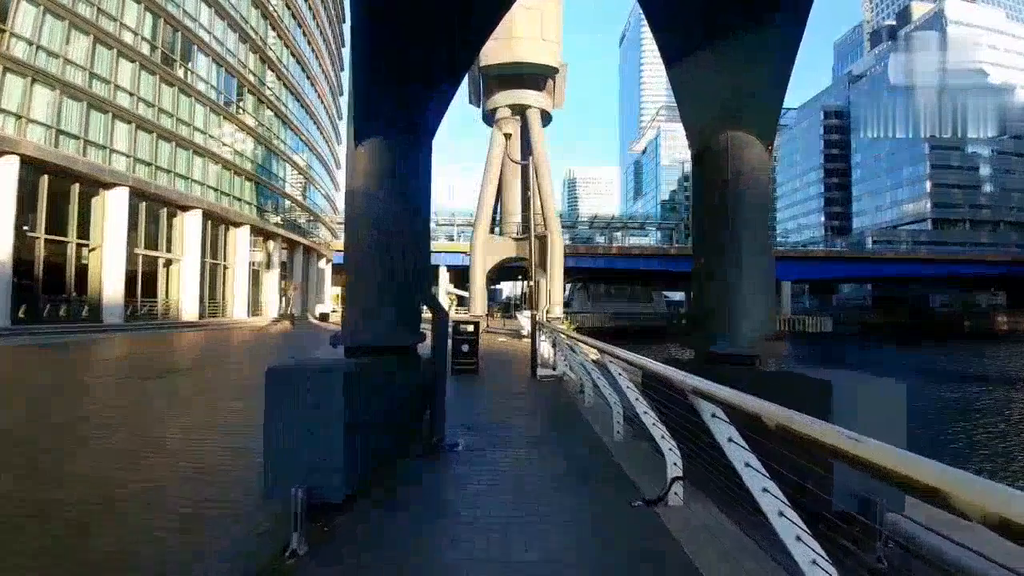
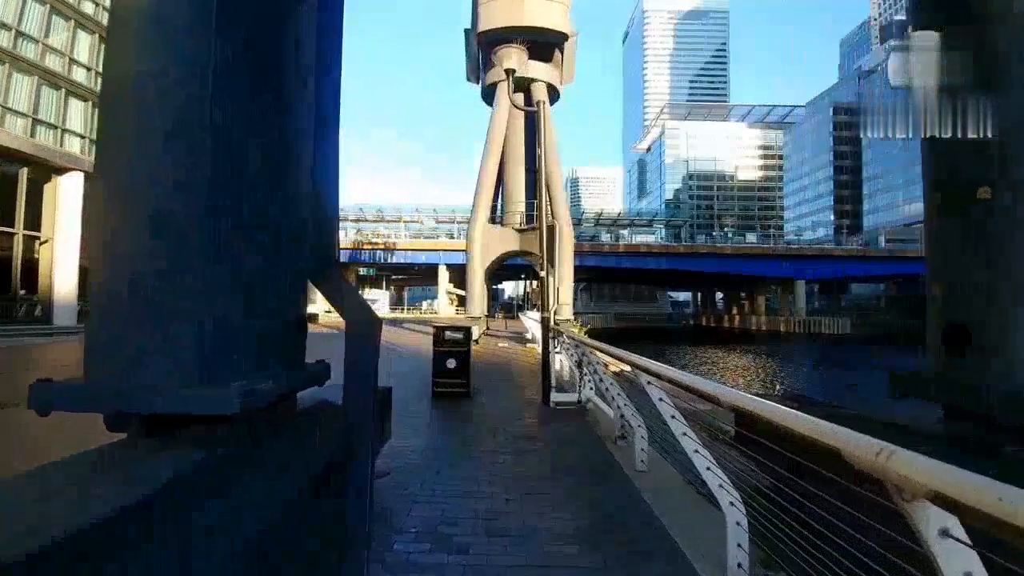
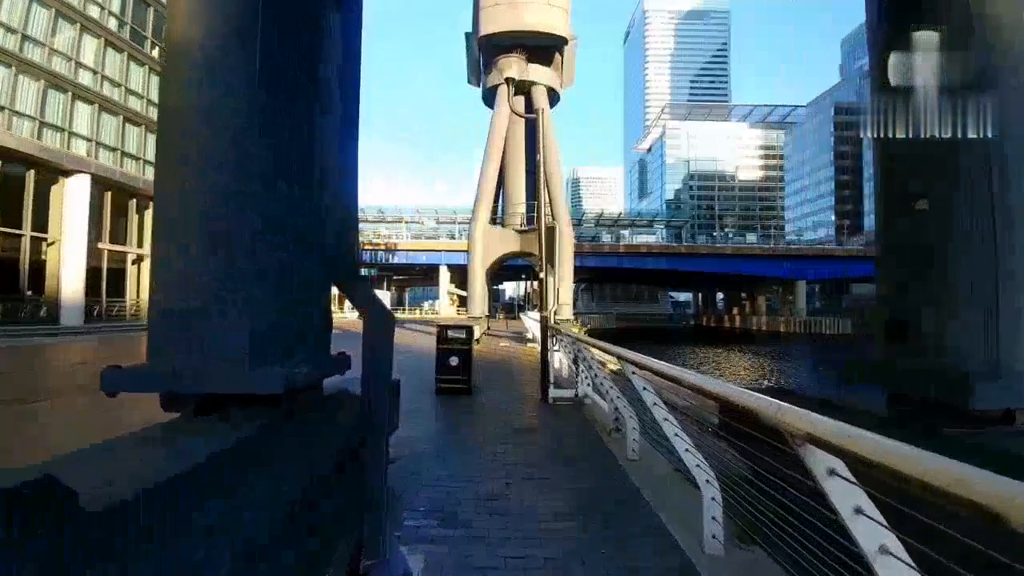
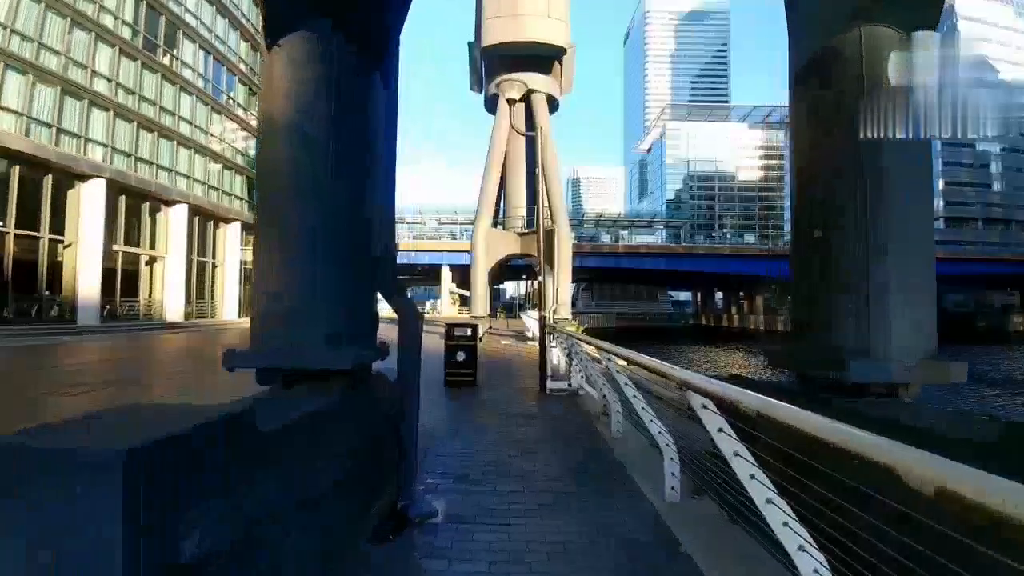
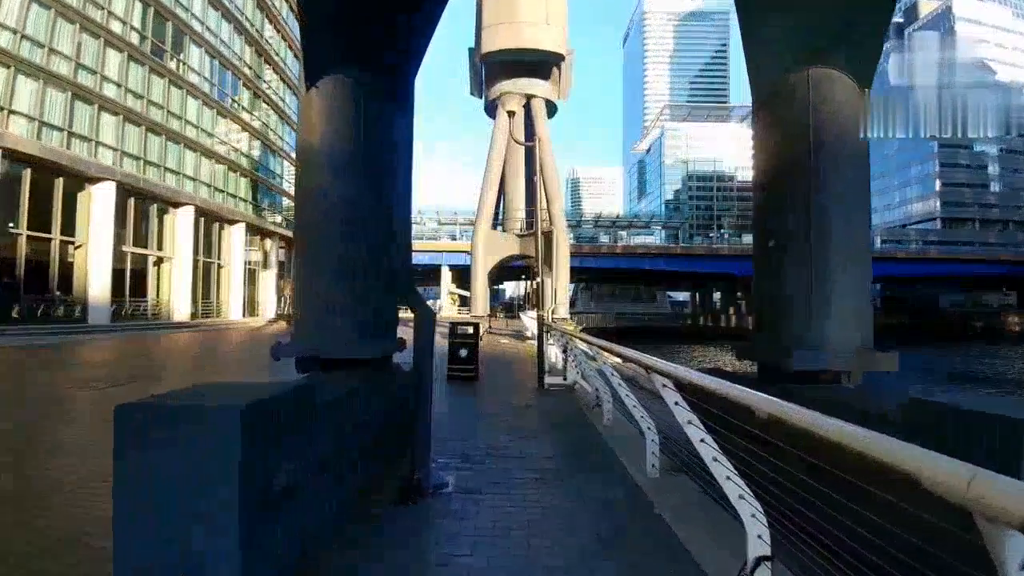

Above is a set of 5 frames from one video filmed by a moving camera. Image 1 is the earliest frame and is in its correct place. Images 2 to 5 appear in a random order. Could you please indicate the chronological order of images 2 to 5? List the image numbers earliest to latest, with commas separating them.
5, 4, 3, 2
